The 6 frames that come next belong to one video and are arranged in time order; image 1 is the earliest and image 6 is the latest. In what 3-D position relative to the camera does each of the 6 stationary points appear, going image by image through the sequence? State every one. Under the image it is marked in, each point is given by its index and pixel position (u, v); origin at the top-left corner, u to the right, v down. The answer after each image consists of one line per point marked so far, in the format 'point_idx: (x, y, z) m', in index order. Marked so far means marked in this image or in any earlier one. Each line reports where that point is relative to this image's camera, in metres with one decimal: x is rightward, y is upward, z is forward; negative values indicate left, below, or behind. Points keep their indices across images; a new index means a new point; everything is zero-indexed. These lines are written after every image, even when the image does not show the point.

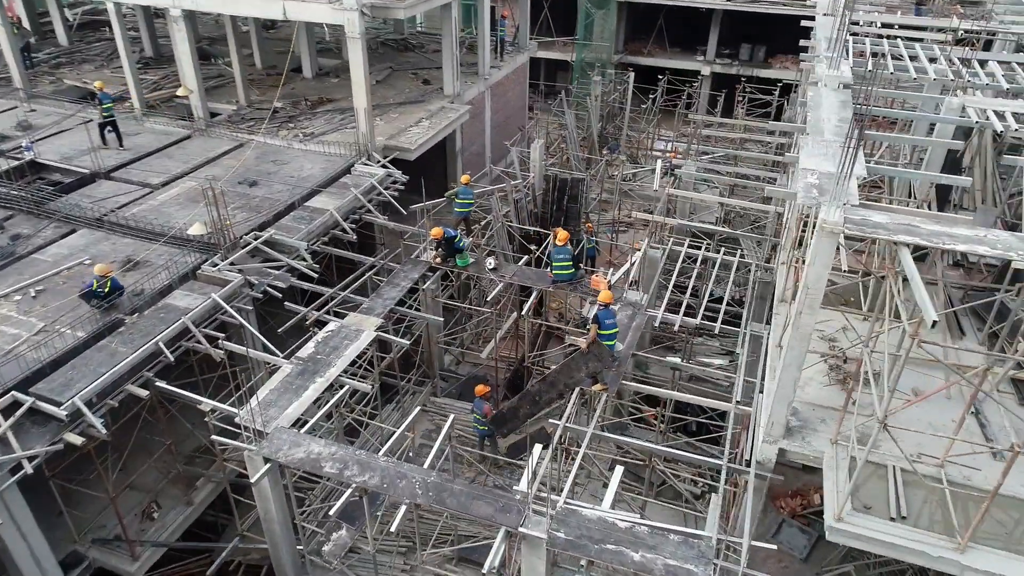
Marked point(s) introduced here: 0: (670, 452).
0: (+2.3, -2.4, +9.7) m
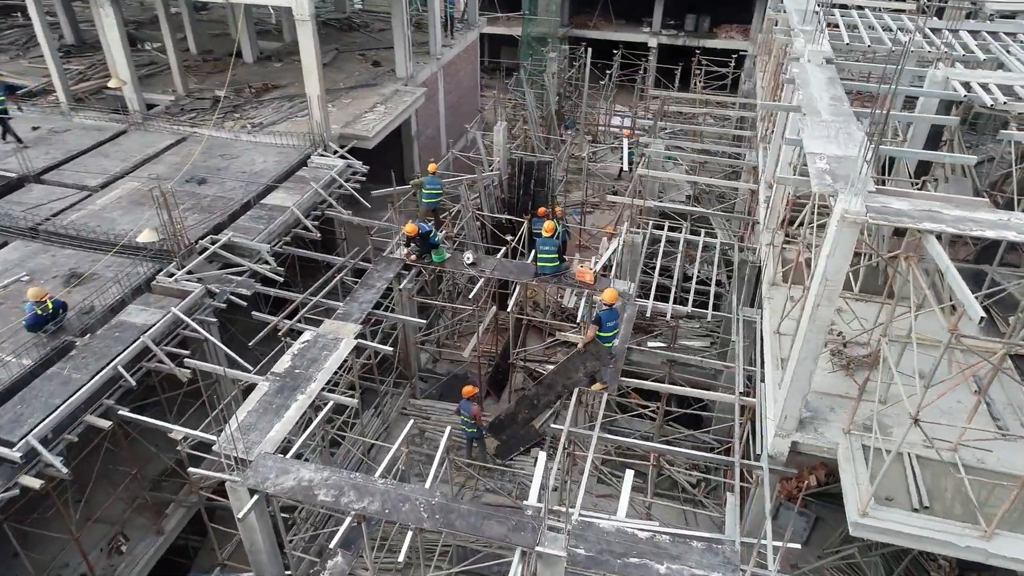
0: (+2.3, -2.3, +9.4) m
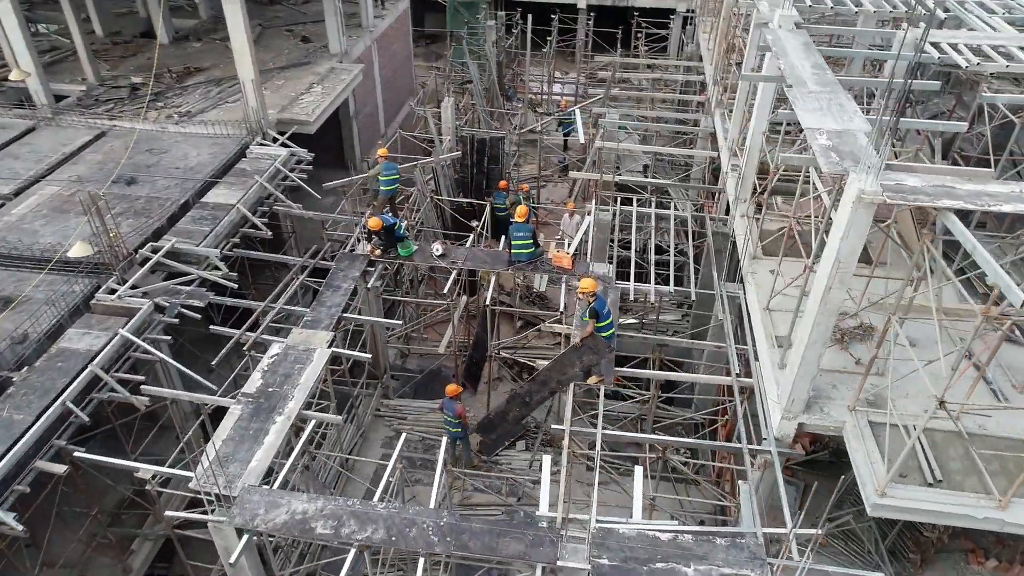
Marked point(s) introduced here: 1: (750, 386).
0: (+2.3, -2.1, +9.2) m
1: (+3.5, -1.5, +10.0) m
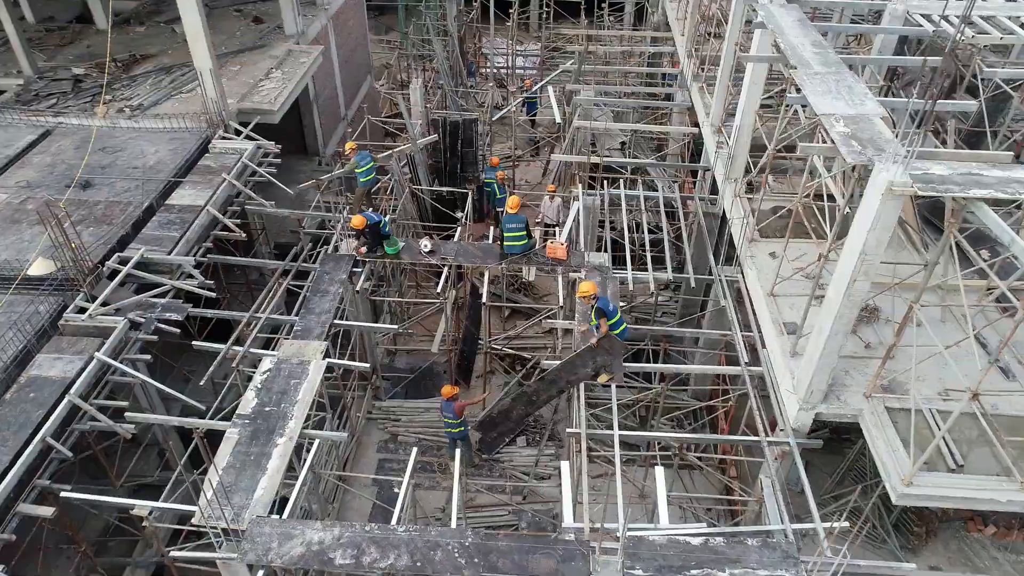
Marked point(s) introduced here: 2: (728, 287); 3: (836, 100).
0: (+2.5, -2.0, +9.0) m
1: (+3.7, -1.3, +9.9) m
2: (+3.8, 0.0, +11.7) m
3: (+3.9, +2.3, +8.1) m
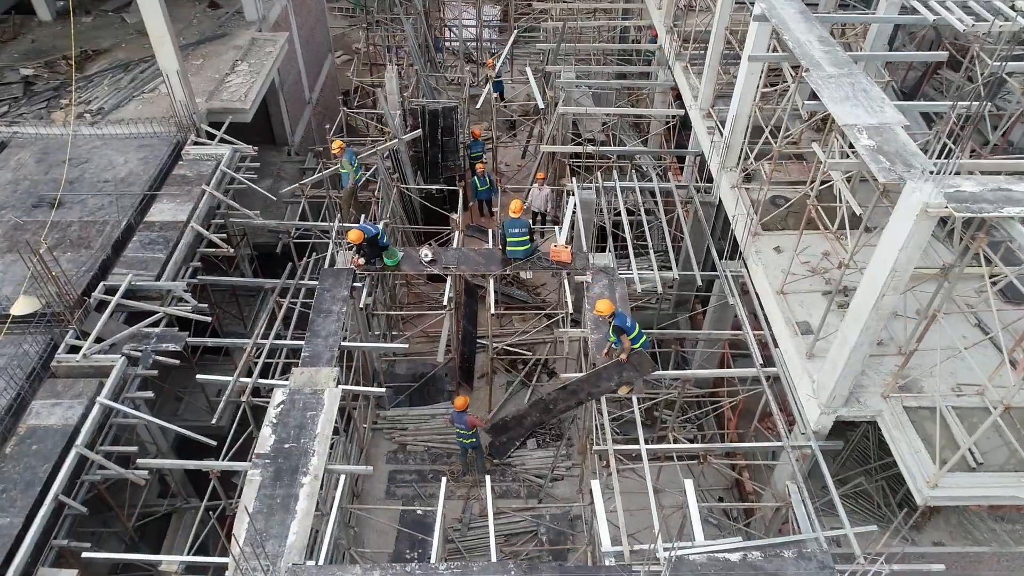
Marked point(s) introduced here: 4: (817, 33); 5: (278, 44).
0: (+2.9, -2.1, +9.1) m
1: (+3.9, -1.3, +10.0) m
2: (+3.8, +0.1, +11.7) m
3: (+4.1, +2.1, +8.0) m
4: (+4.3, +3.6, +9.5) m
5: (-6.3, +6.6, +18.2) m
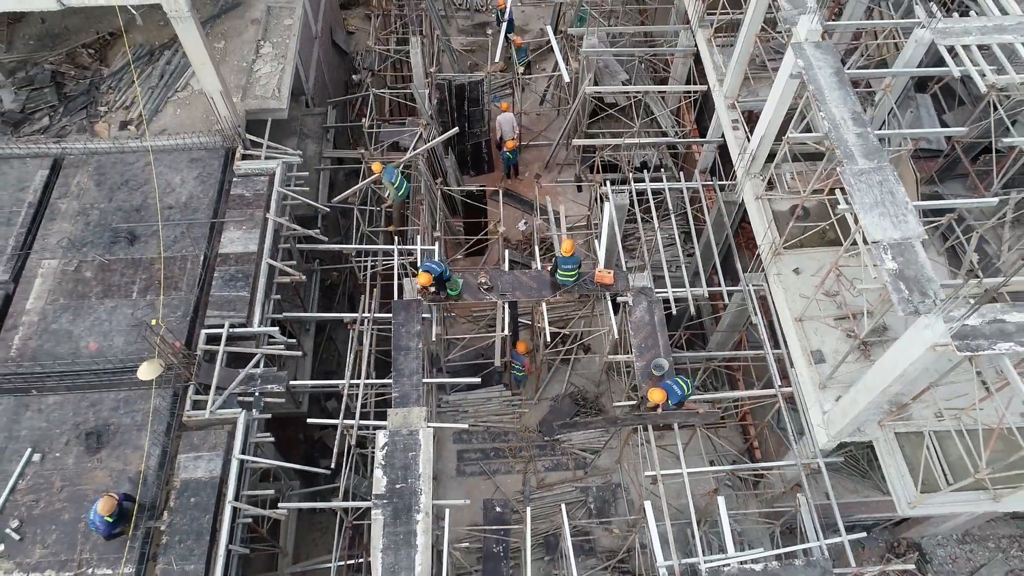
0: (+4.0, -2.9, +11.3) m
1: (+5.0, -1.9, +11.9) m
2: (+4.8, -0.1, +13.2) m
3: (+5.0, +1.0, +9.1) m
4: (+5.2, +2.7, +10.3) m
5: (-5.8, +7.3, +17.8) m
